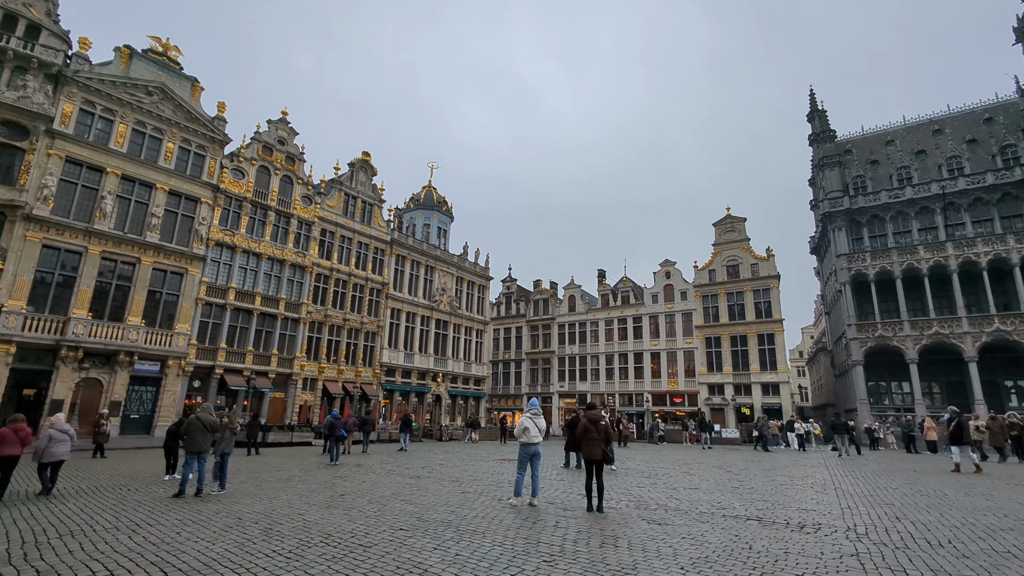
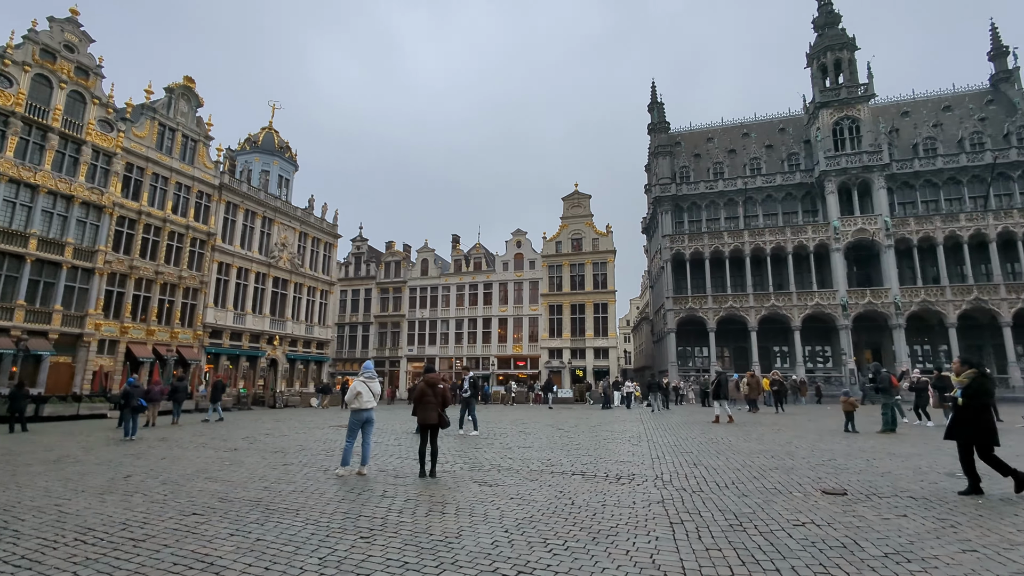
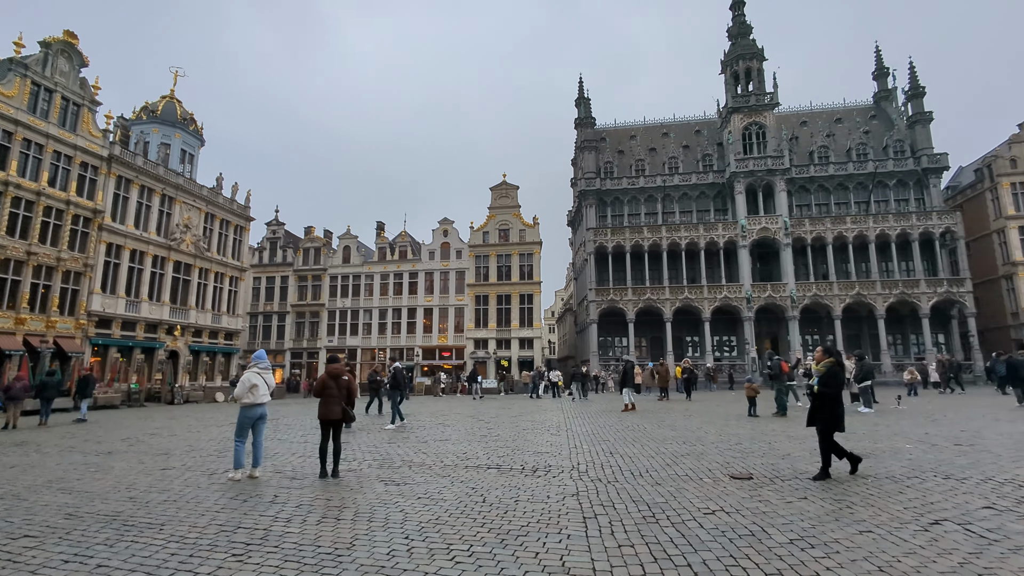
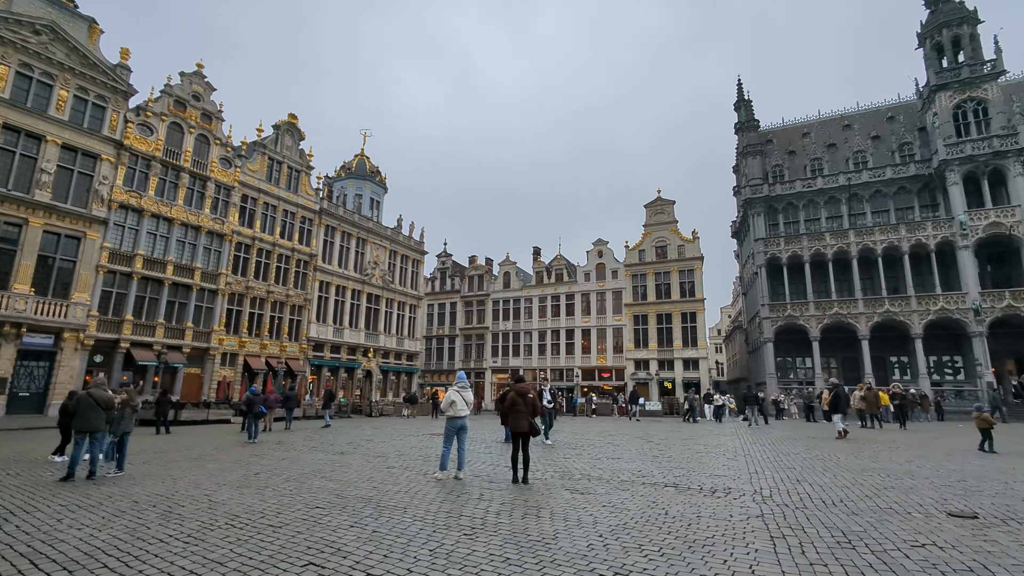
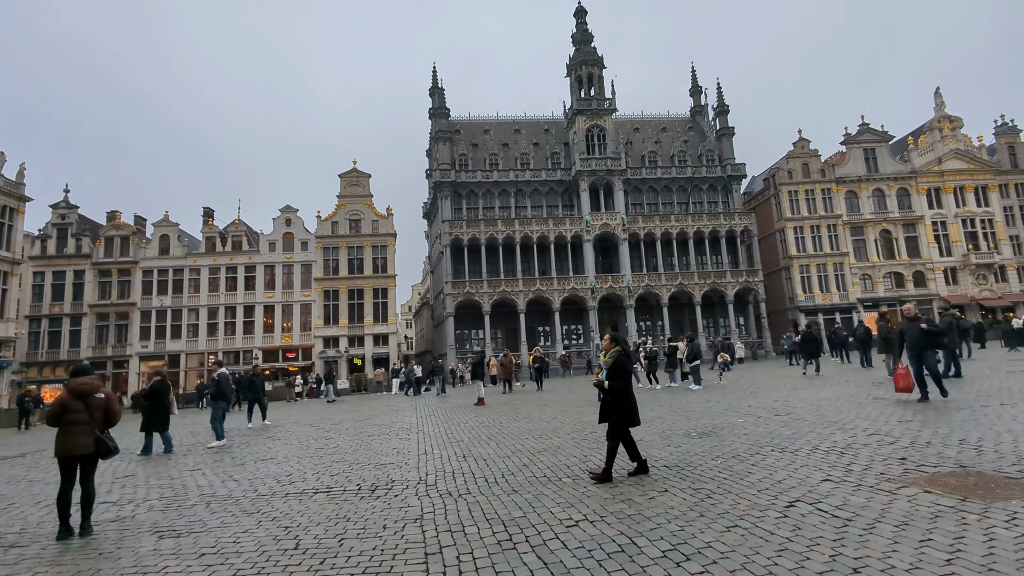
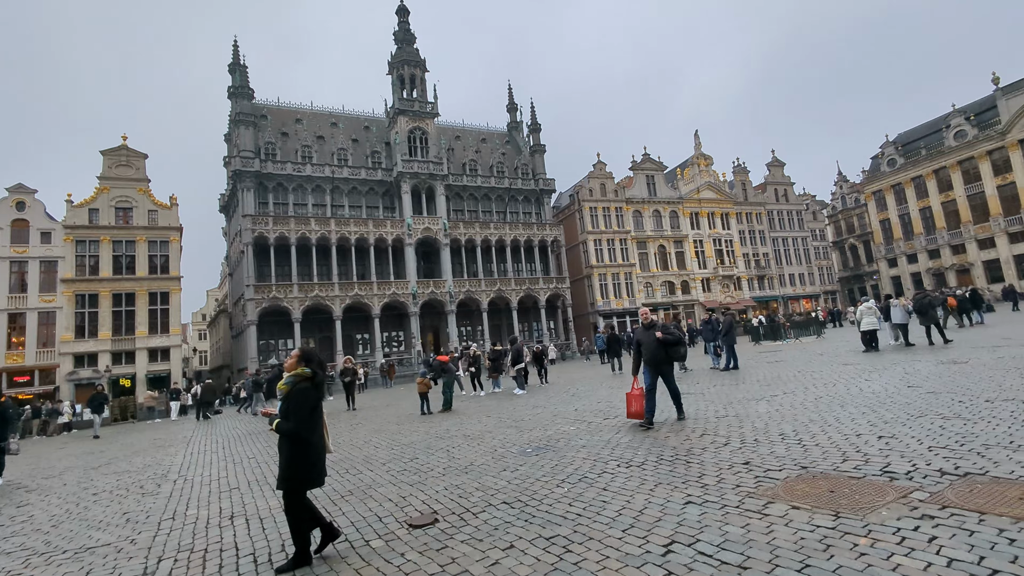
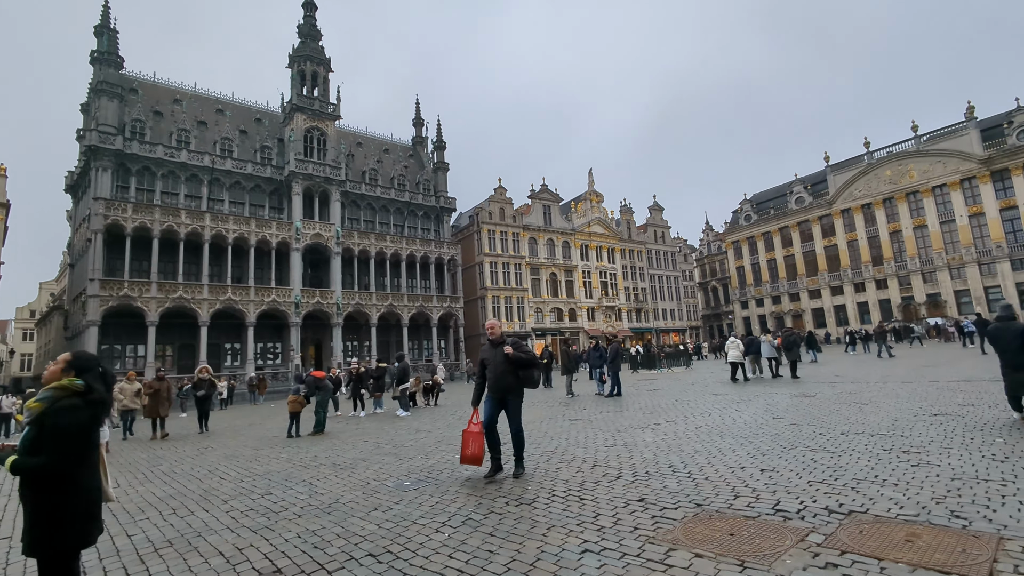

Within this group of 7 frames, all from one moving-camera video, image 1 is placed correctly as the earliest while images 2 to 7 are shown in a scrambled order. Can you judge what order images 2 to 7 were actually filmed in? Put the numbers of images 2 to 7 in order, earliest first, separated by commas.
4, 2, 3, 5, 6, 7
